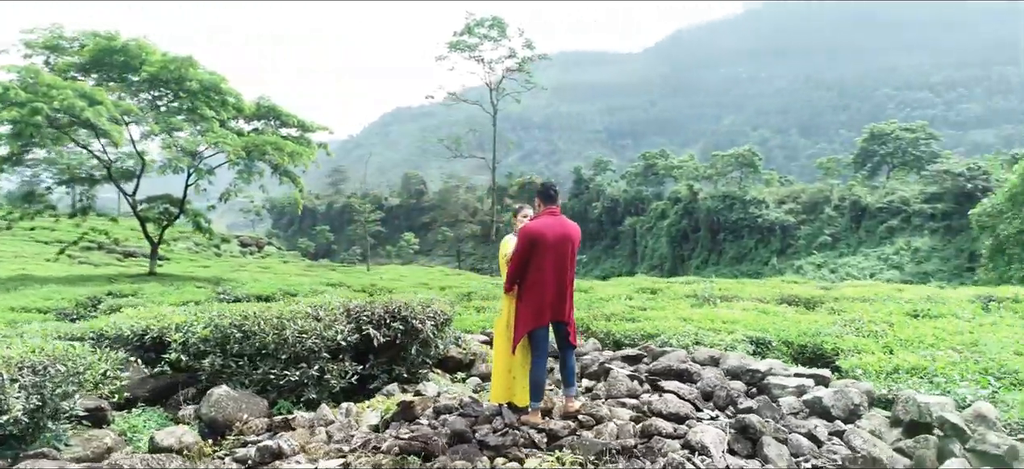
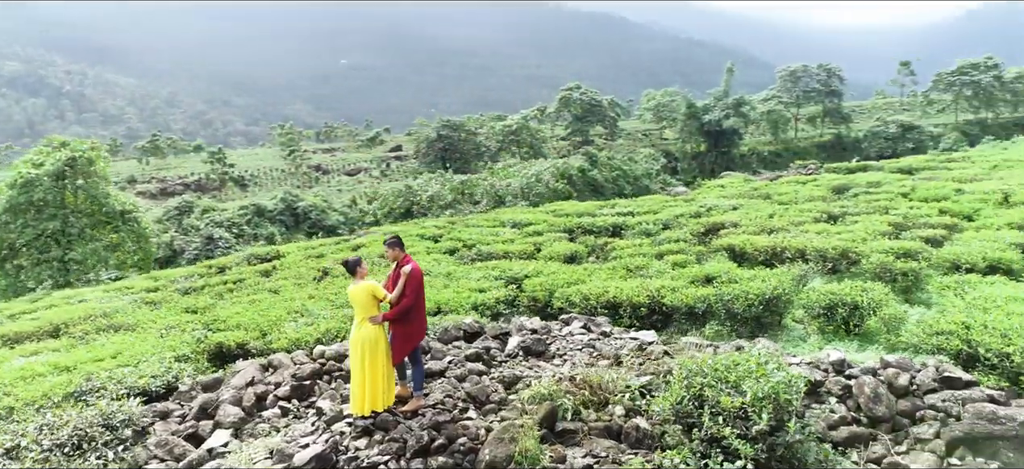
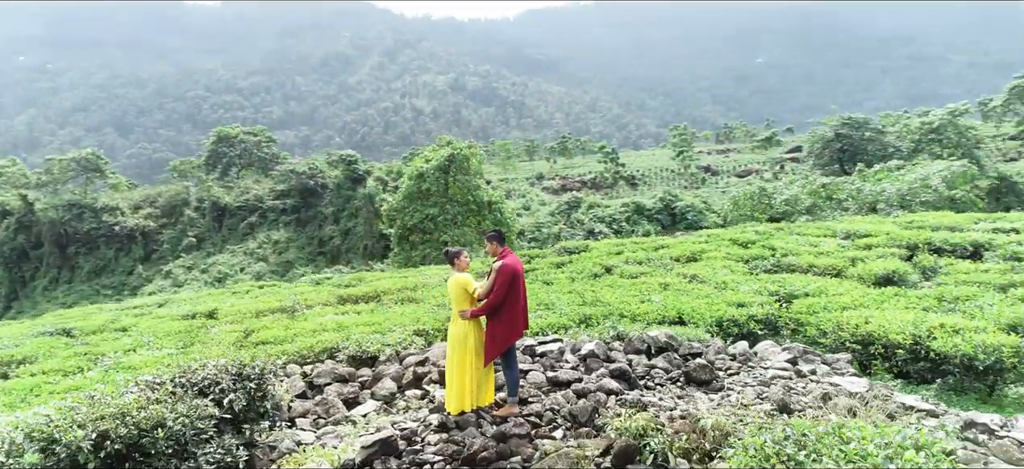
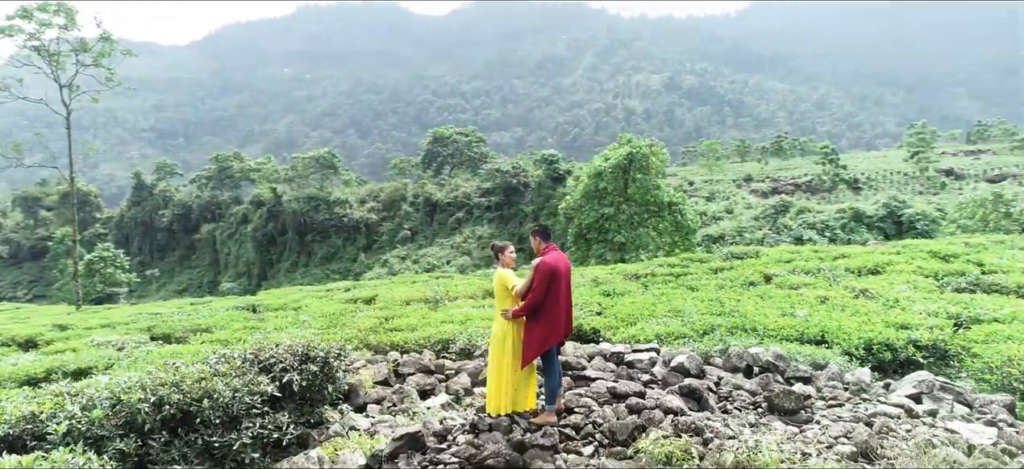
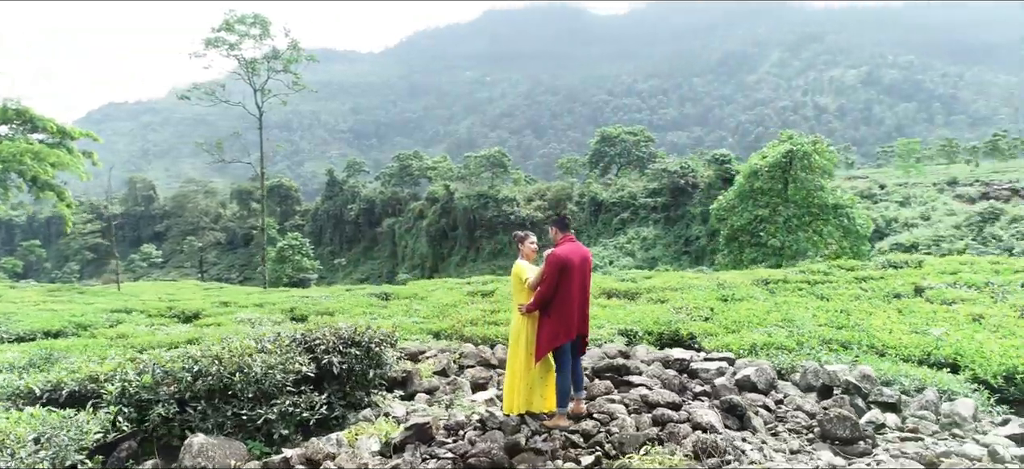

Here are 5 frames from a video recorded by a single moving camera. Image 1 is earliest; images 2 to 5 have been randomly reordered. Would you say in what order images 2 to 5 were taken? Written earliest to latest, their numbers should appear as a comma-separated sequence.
5, 4, 3, 2
